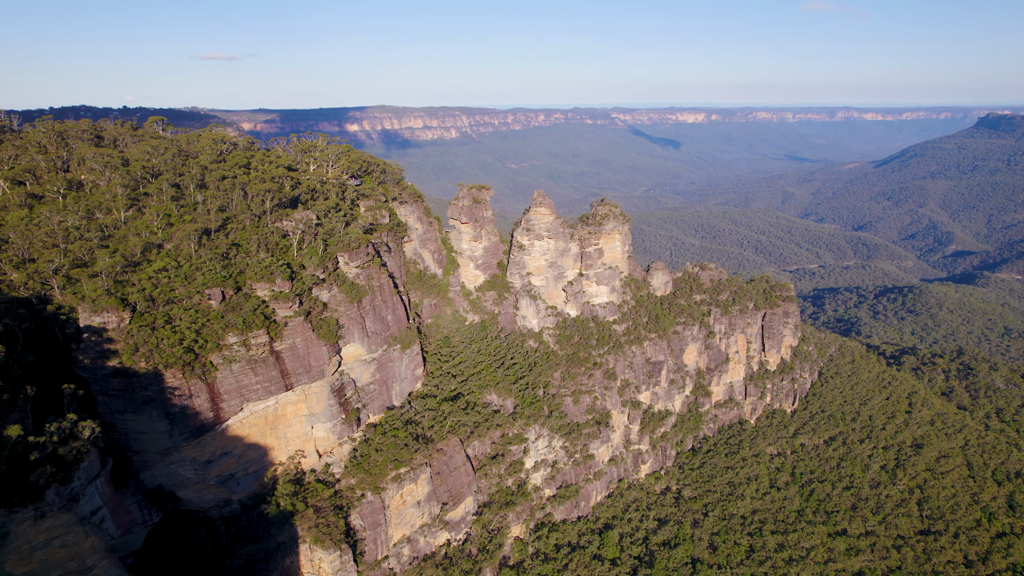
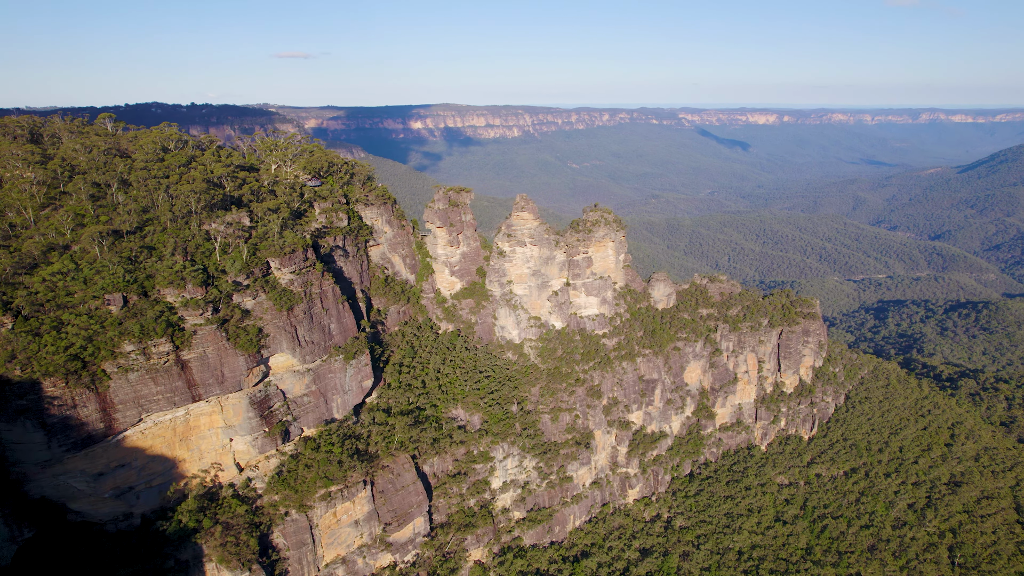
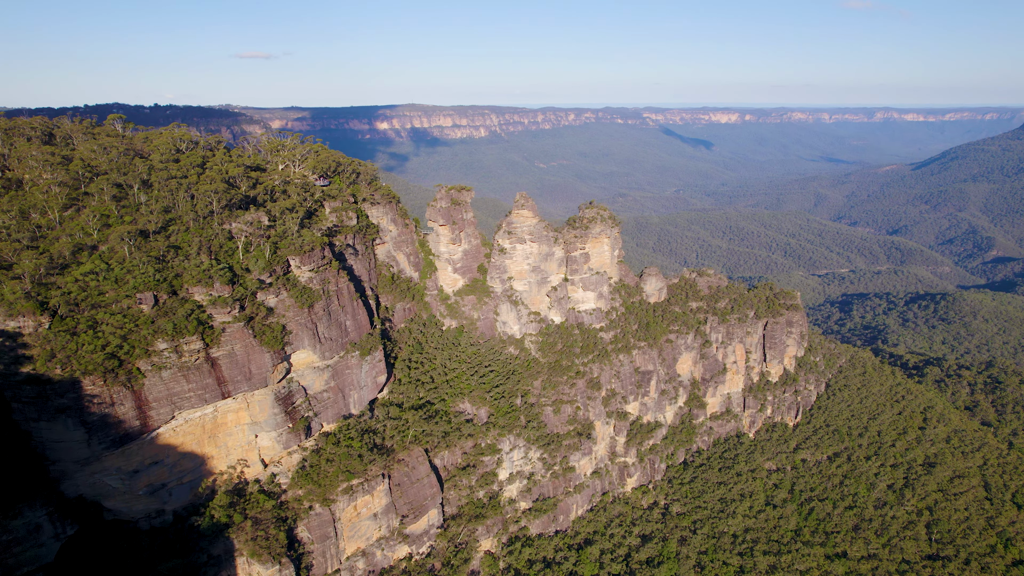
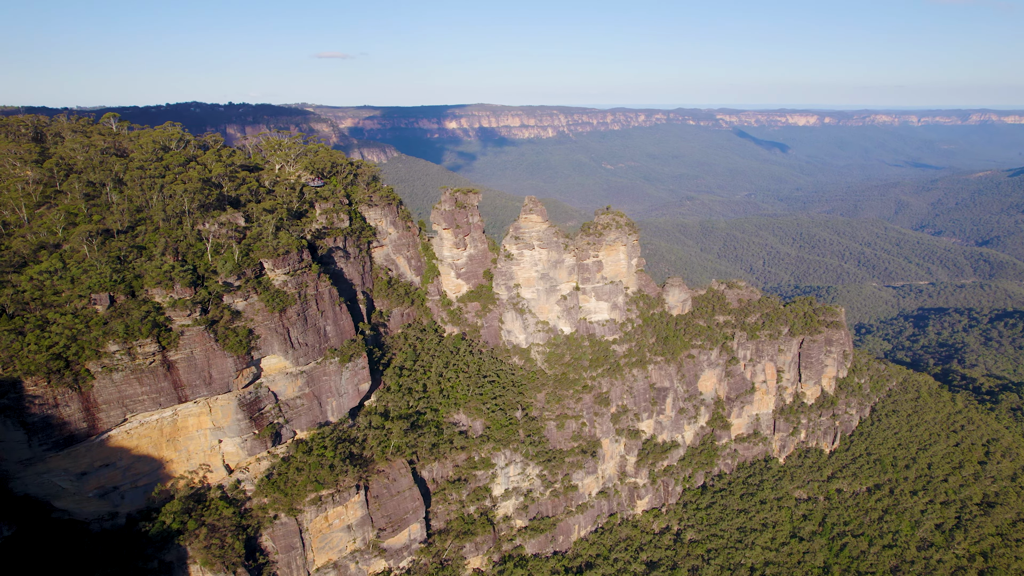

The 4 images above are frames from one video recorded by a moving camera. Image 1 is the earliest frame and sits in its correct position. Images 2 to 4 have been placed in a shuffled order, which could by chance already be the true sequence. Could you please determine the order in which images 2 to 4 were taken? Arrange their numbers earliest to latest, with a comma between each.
3, 2, 4
